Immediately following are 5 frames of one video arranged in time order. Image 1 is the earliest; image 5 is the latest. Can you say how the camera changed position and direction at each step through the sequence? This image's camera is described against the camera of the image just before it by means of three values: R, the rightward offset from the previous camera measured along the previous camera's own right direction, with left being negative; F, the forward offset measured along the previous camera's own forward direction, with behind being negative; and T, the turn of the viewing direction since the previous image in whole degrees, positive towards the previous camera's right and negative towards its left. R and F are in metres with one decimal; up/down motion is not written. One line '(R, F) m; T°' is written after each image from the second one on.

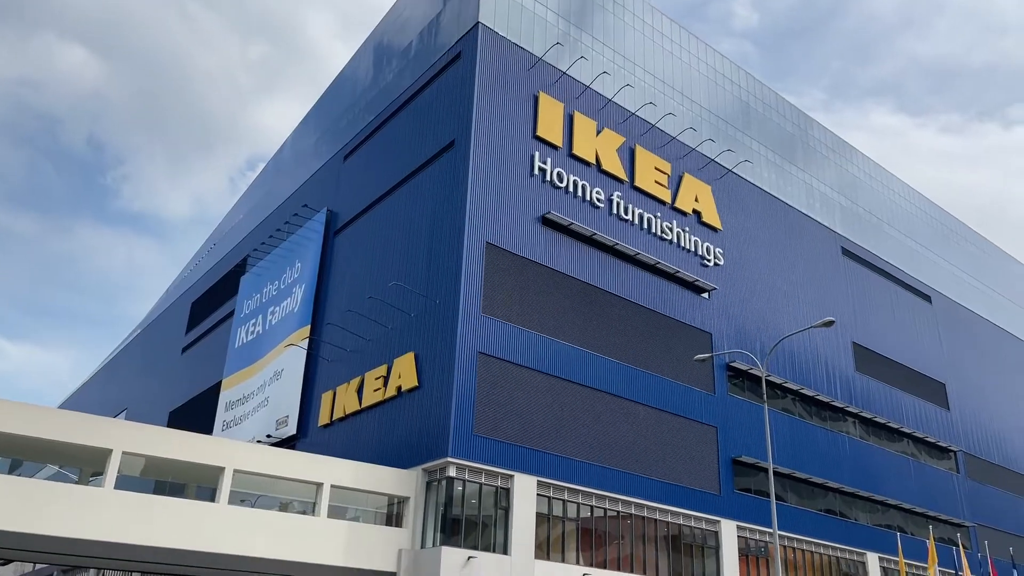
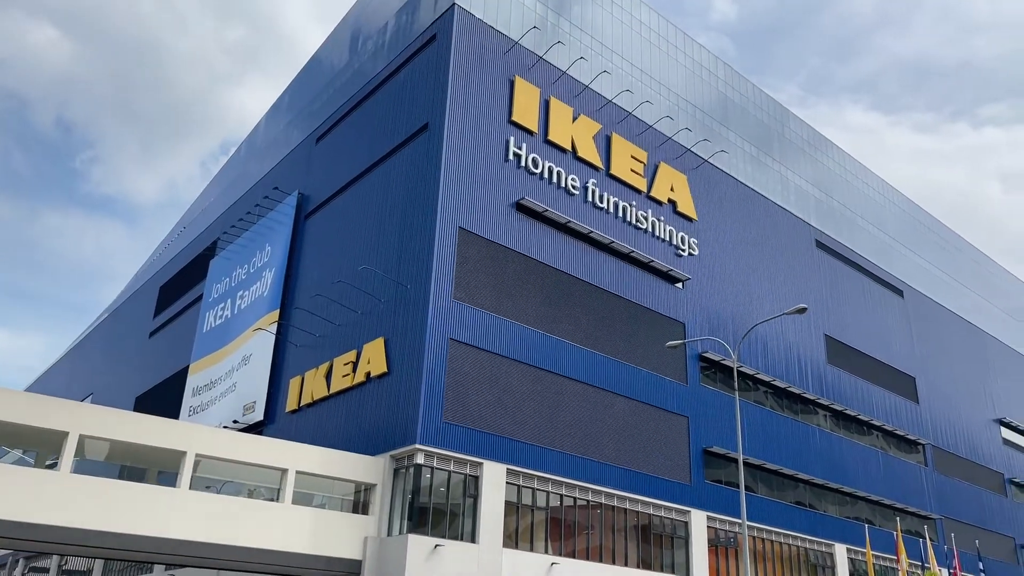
(+0.2, +0.5) m; +2°
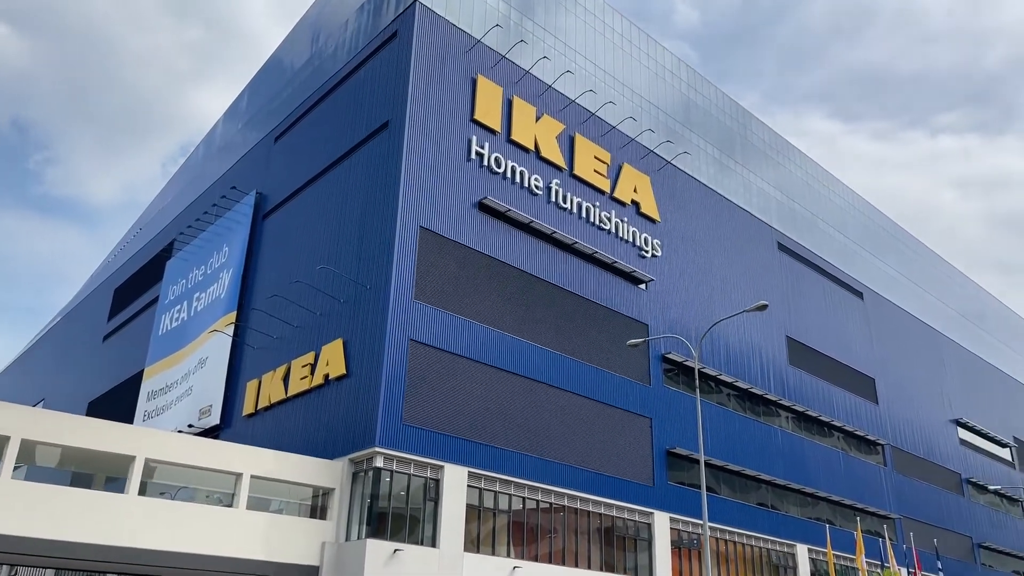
(+0.2, +0.4) m; +2°
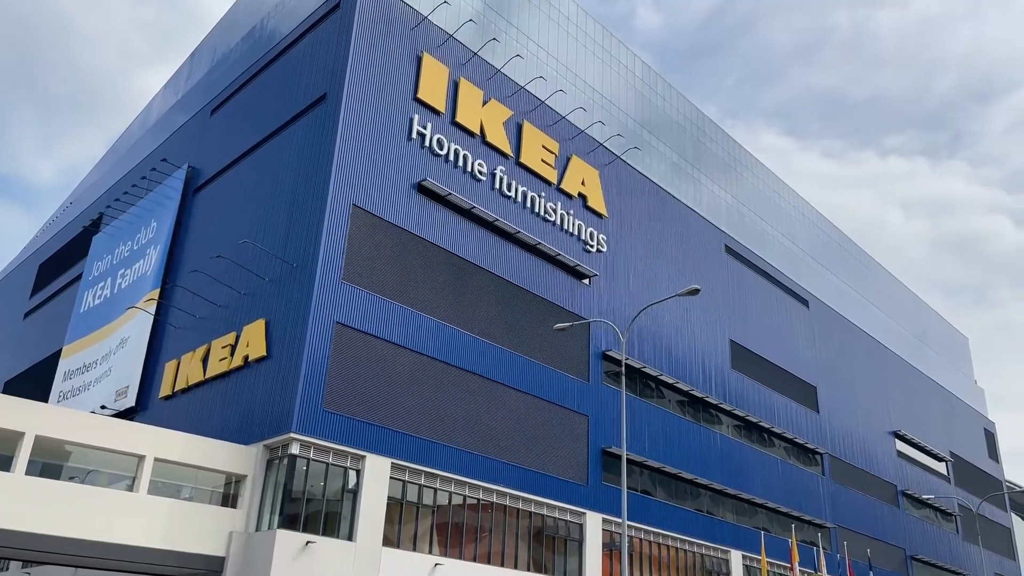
(+0.9, +1.4) m; +3°
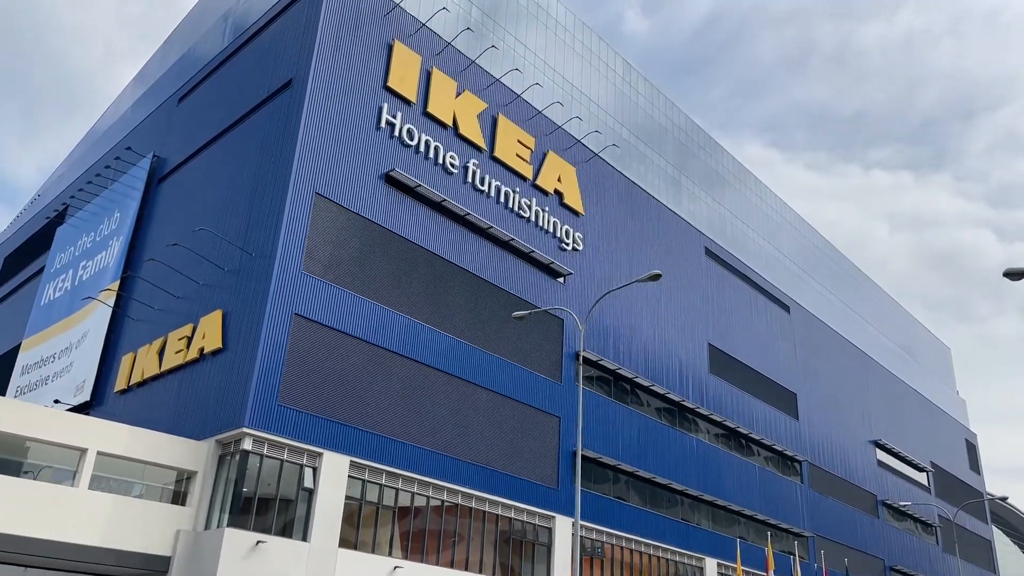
(+0.8, +1.1) m; +1°
